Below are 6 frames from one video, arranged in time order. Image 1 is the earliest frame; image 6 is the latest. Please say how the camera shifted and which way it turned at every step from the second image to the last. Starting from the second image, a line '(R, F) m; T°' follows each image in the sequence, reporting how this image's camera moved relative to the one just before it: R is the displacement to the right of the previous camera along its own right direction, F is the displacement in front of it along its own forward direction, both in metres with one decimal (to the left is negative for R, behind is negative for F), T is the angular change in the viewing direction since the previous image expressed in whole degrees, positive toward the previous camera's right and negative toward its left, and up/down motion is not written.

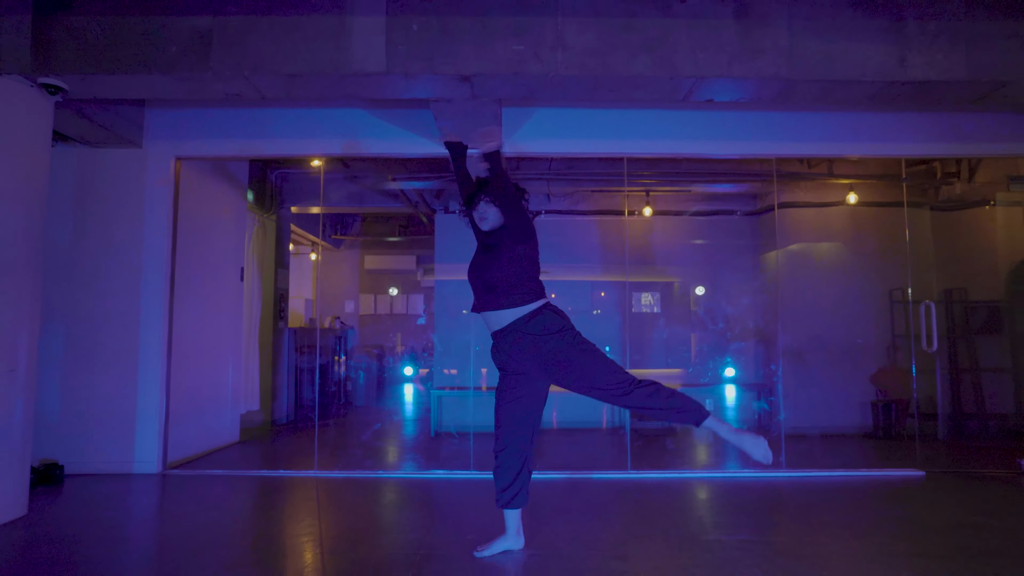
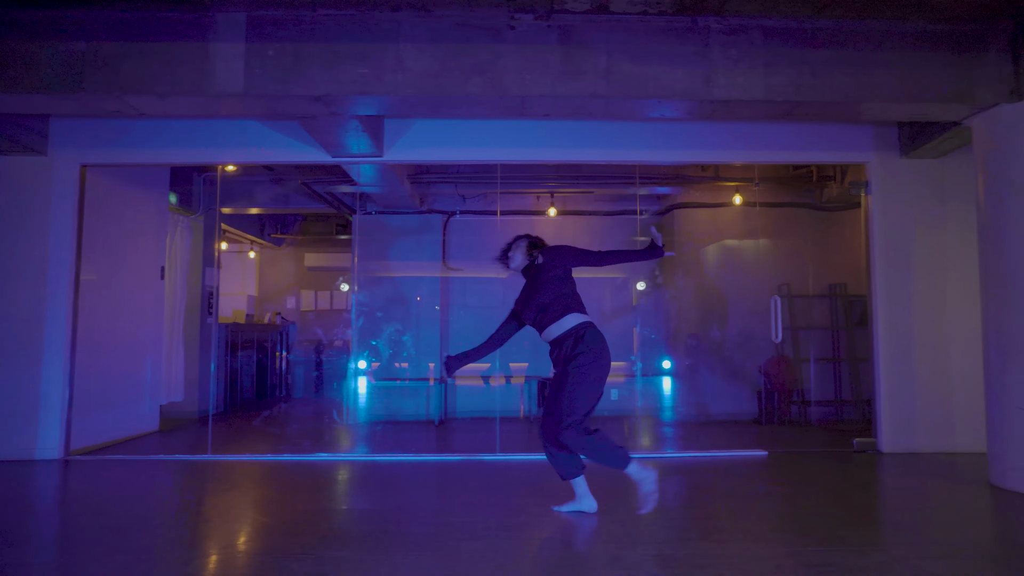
(+0.7, -0.4) m; +1°
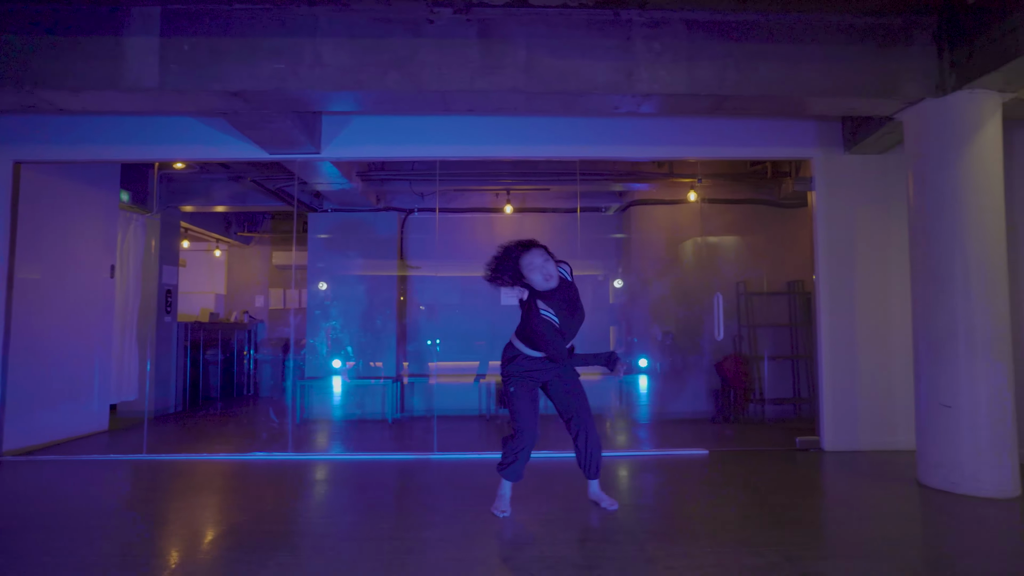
(+0.4, 0.0) m; 0°
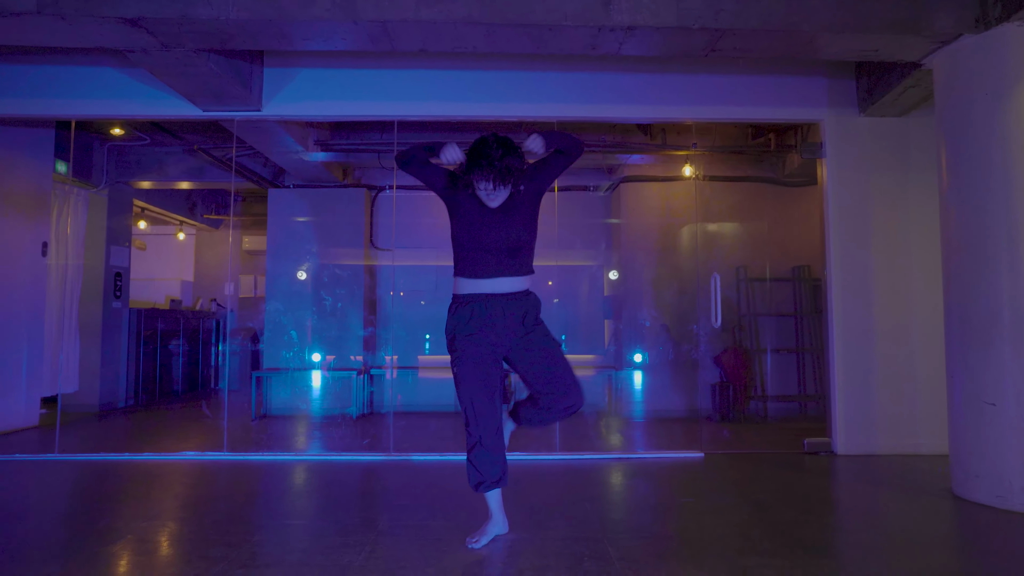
(+0.2, +0.6) m; 0°
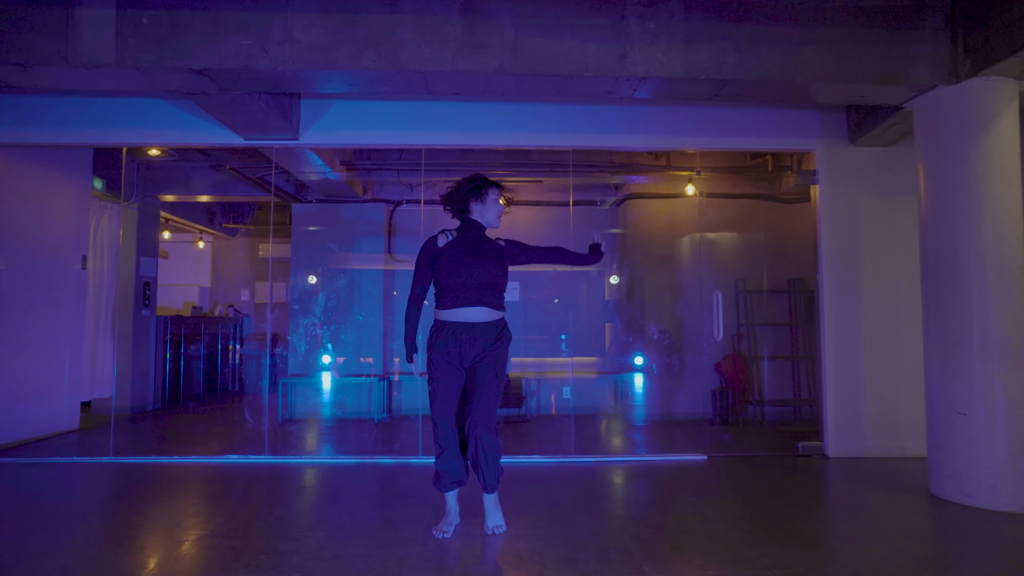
(-0.1, -0.3) m; 0°
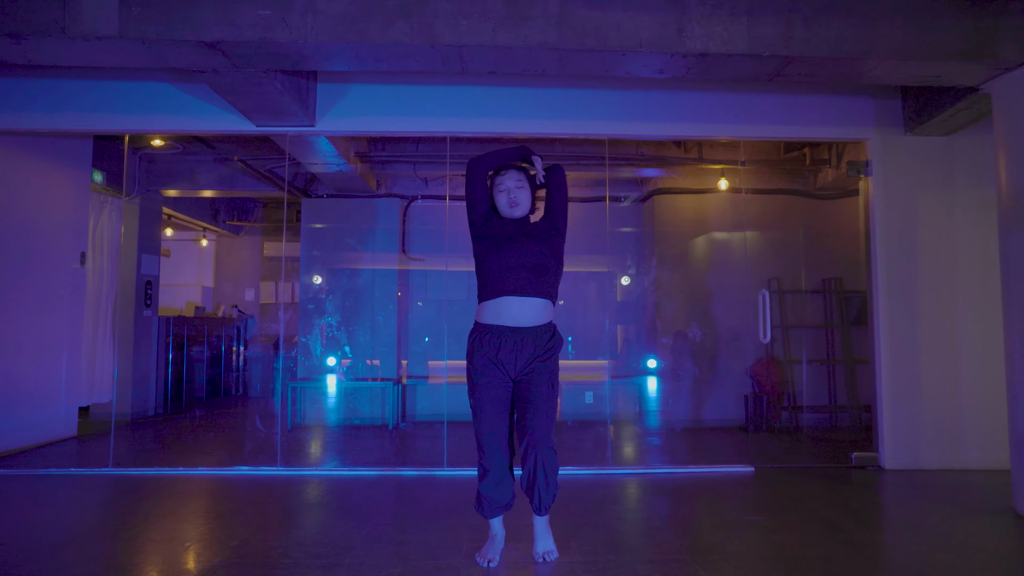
(-0.2, +0.3) m; 0°
